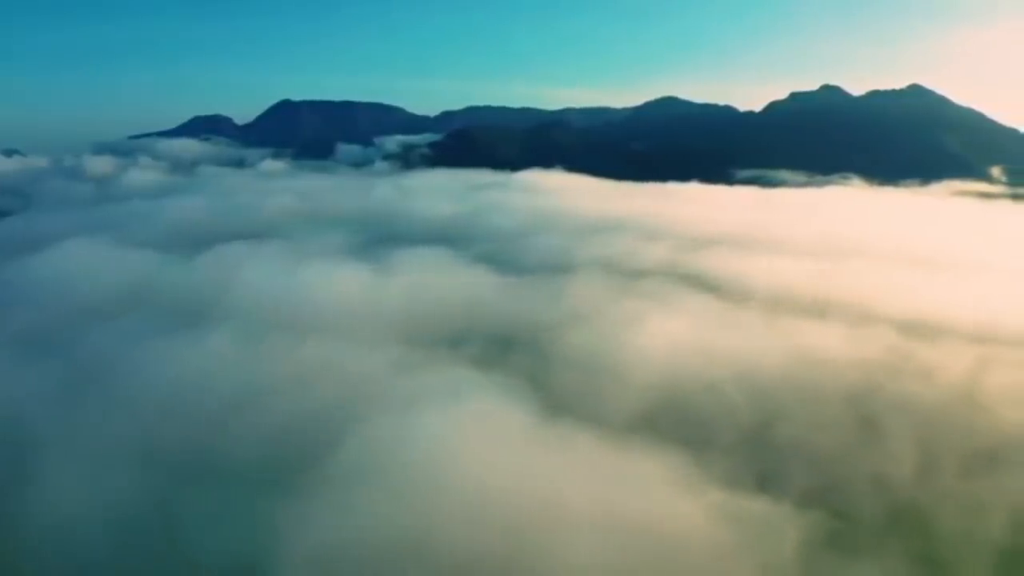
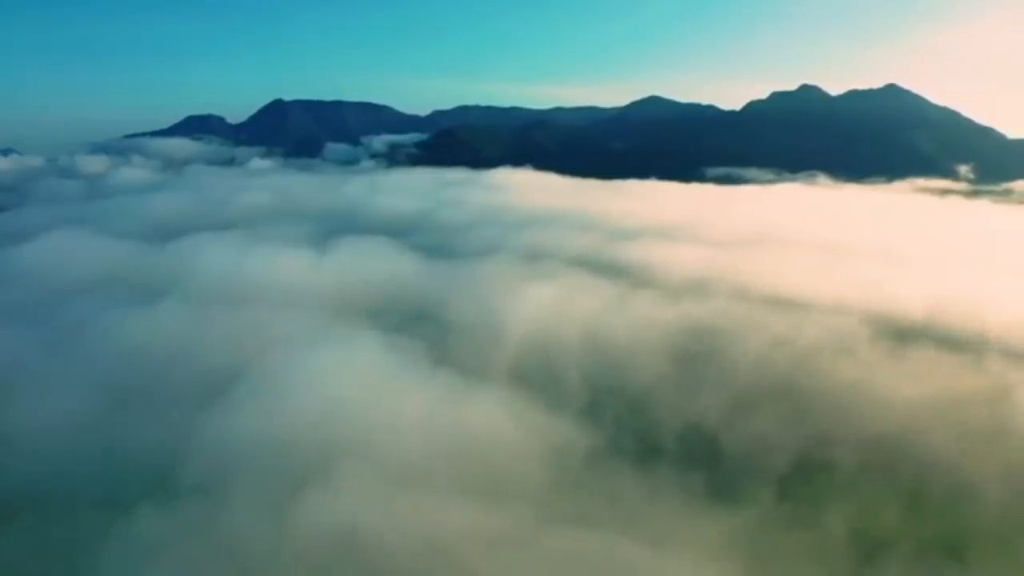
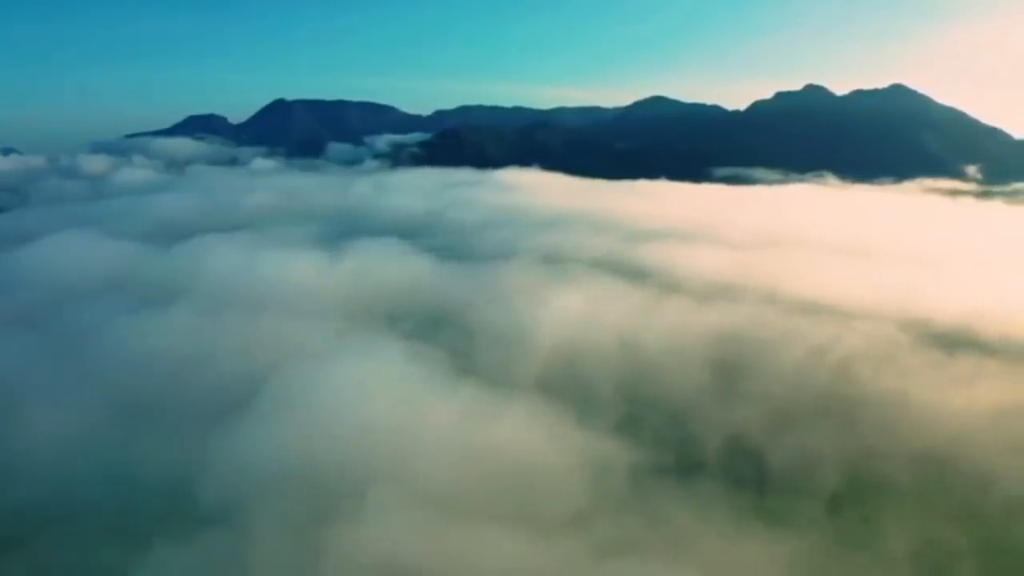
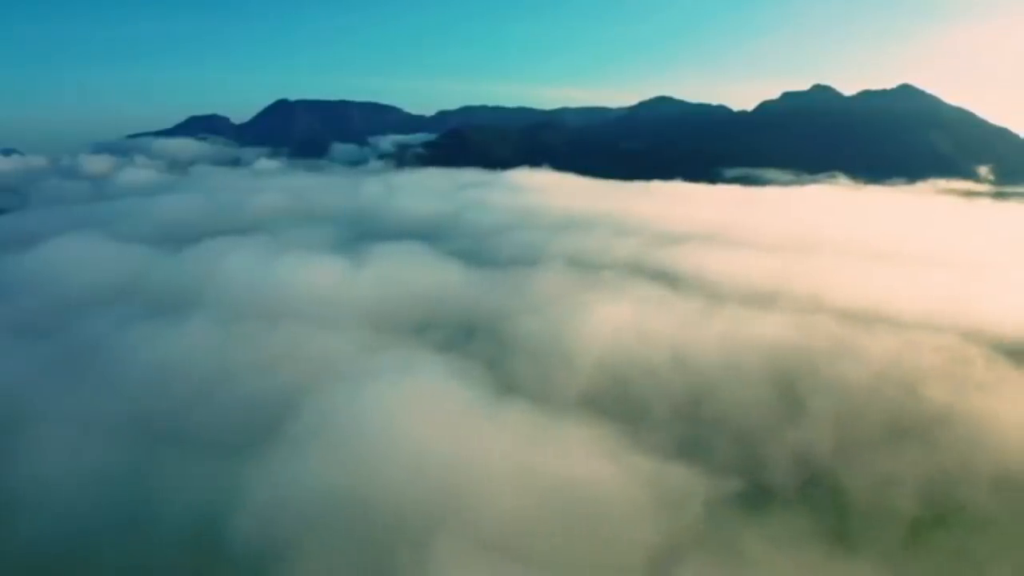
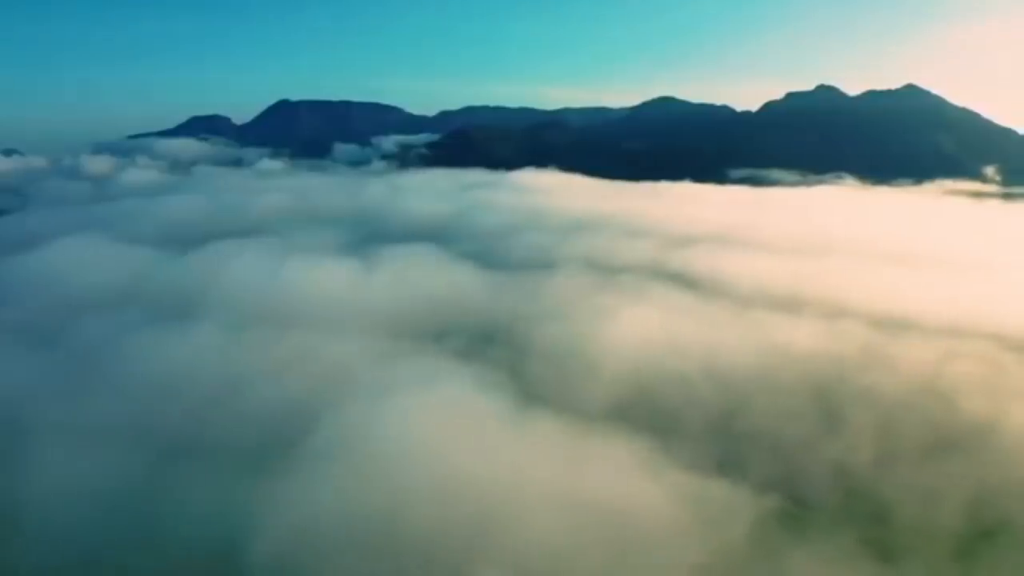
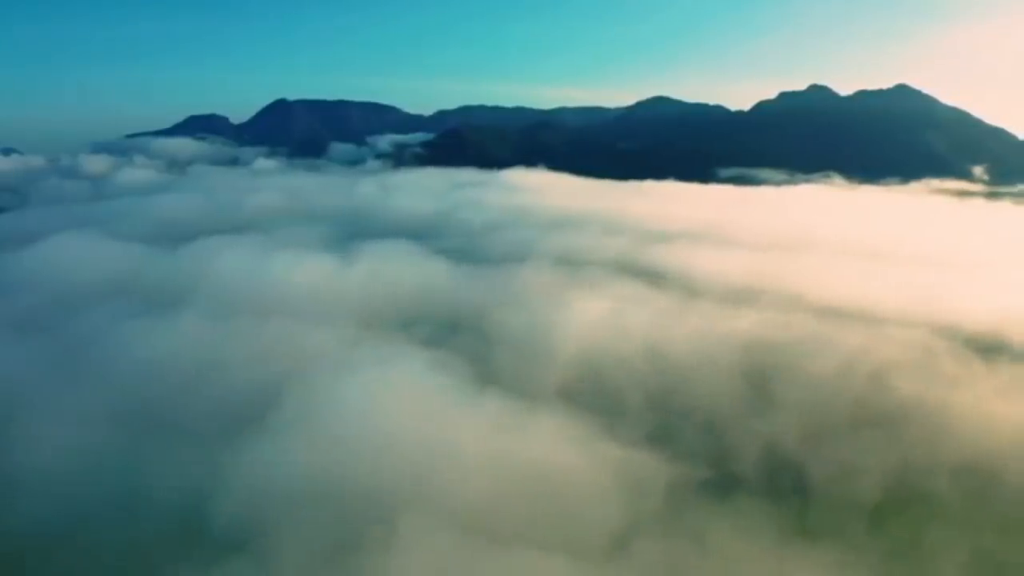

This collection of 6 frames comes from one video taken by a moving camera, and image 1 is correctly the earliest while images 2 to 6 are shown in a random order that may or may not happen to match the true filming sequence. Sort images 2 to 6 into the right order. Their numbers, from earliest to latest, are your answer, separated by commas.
5, 4, 6, 3, 2
